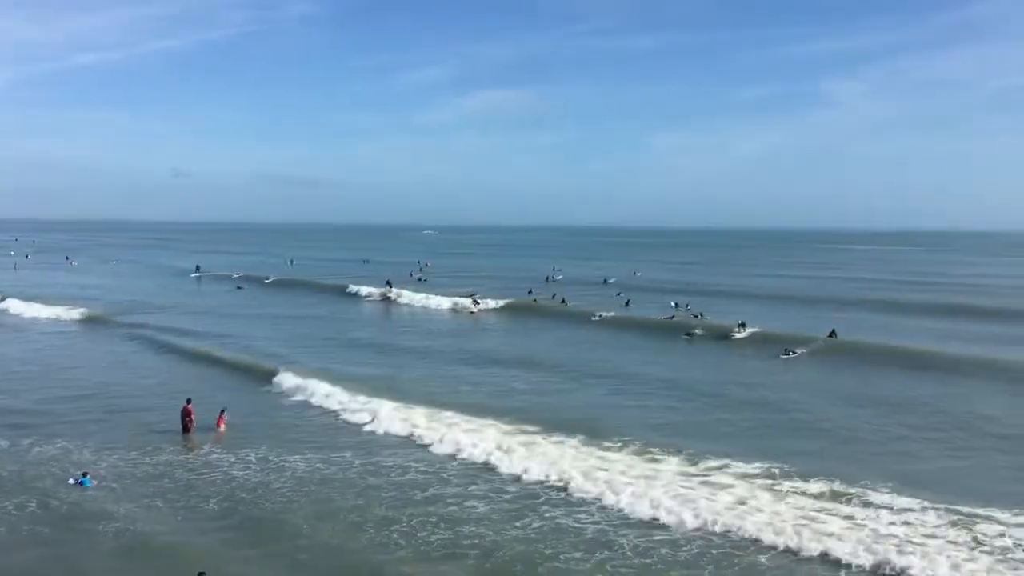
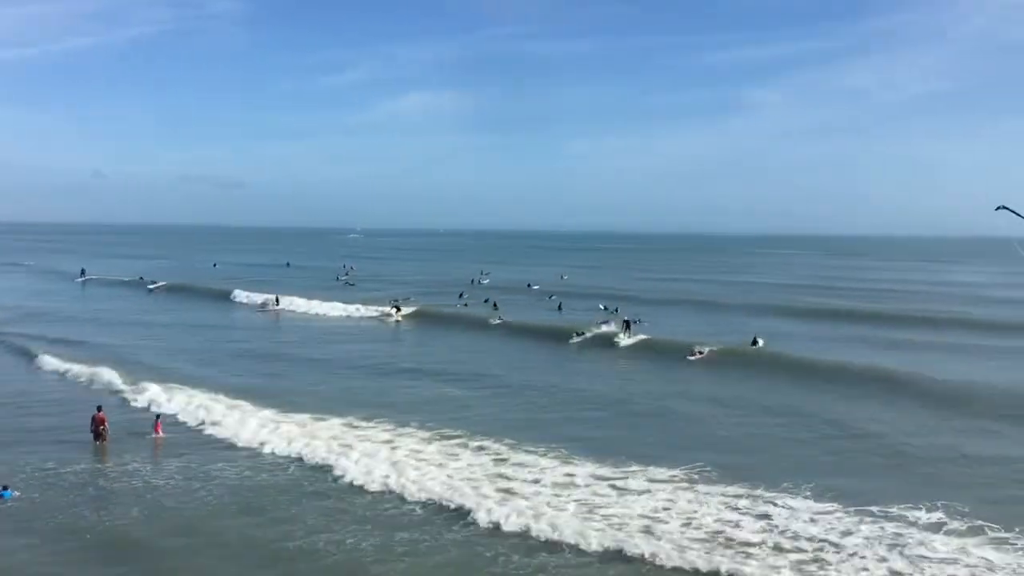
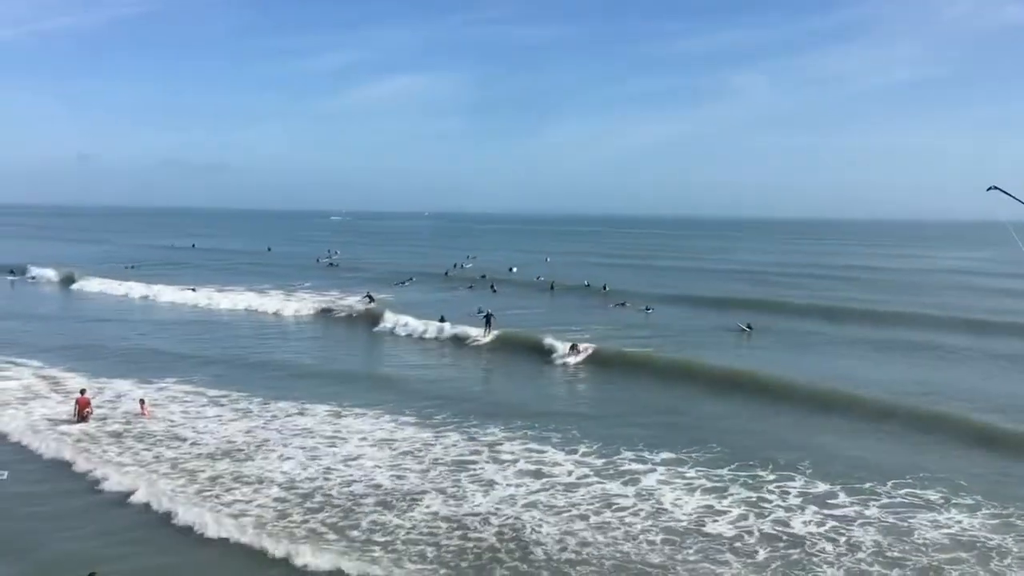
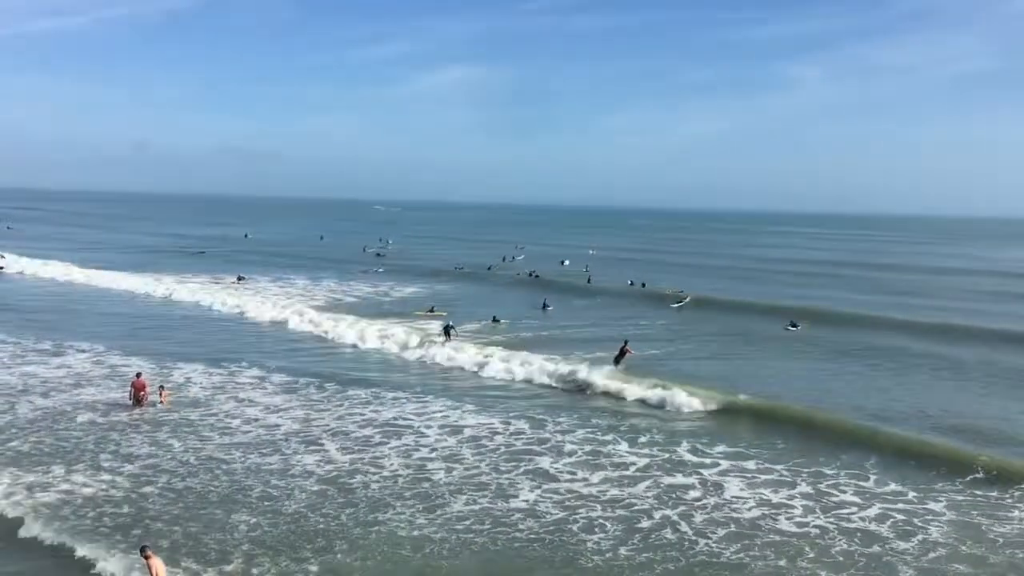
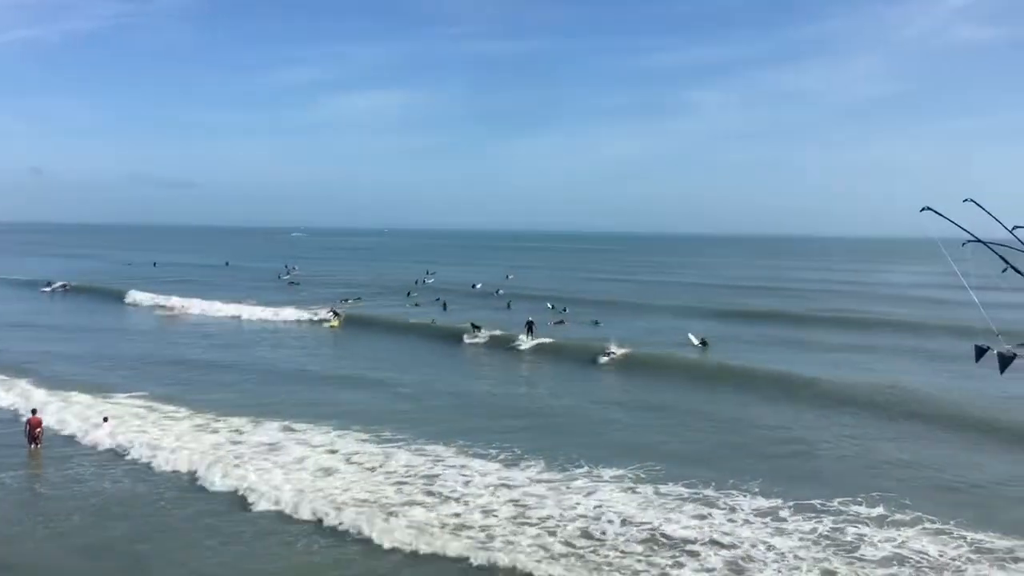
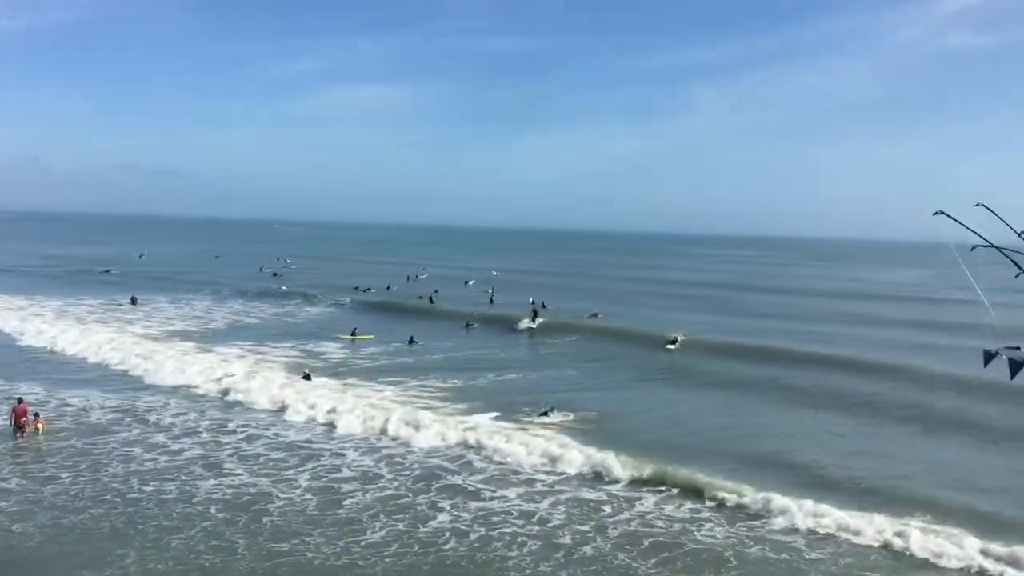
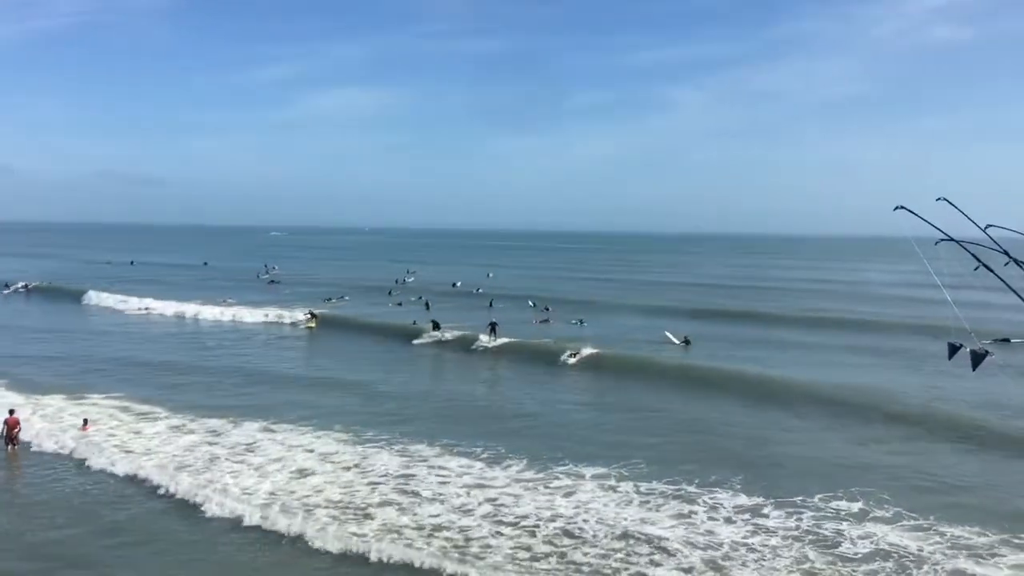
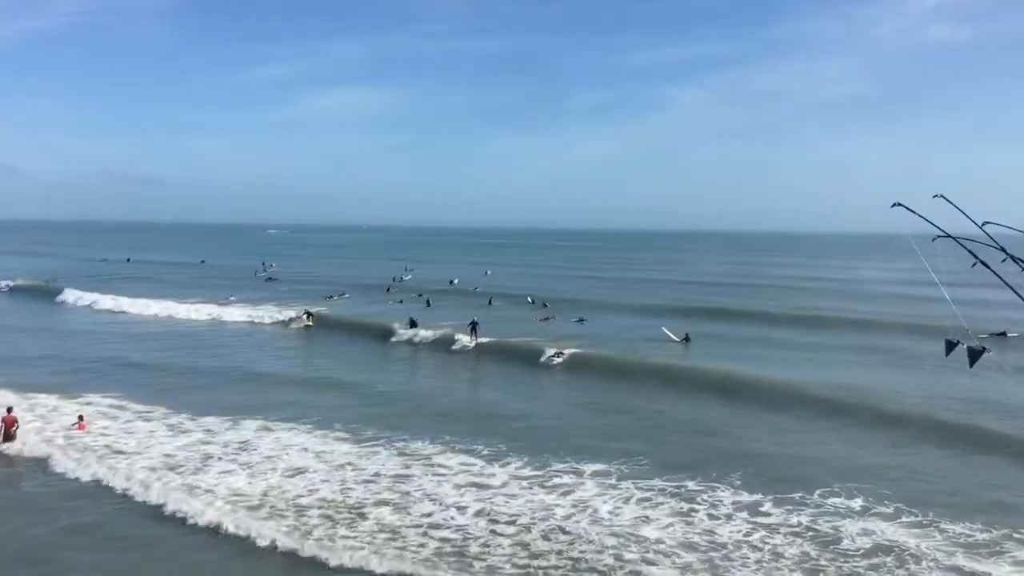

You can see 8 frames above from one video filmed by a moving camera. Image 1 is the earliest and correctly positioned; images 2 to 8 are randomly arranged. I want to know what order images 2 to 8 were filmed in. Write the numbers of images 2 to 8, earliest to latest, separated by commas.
2, 5, 7, 8, 3, 4, 6
